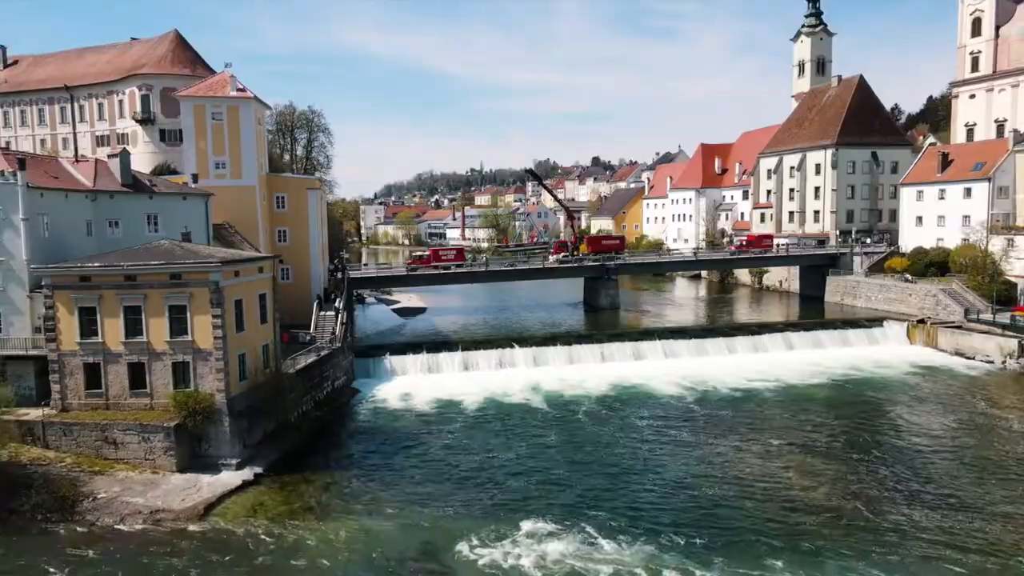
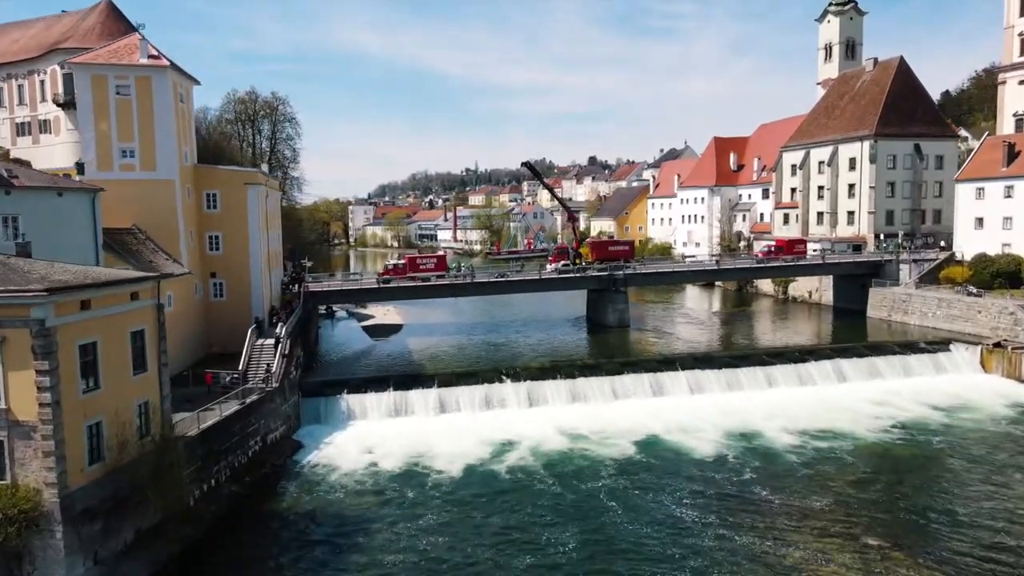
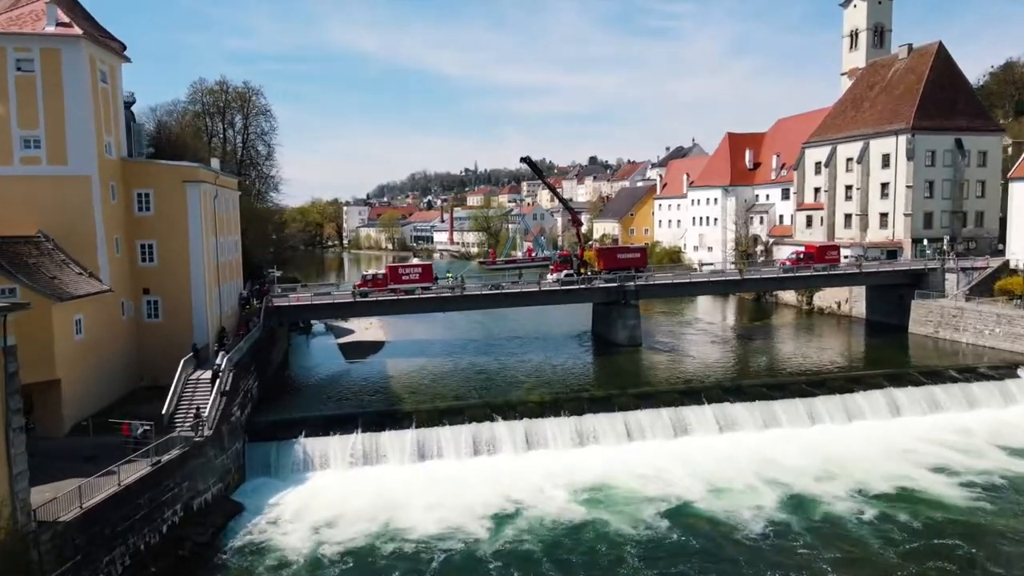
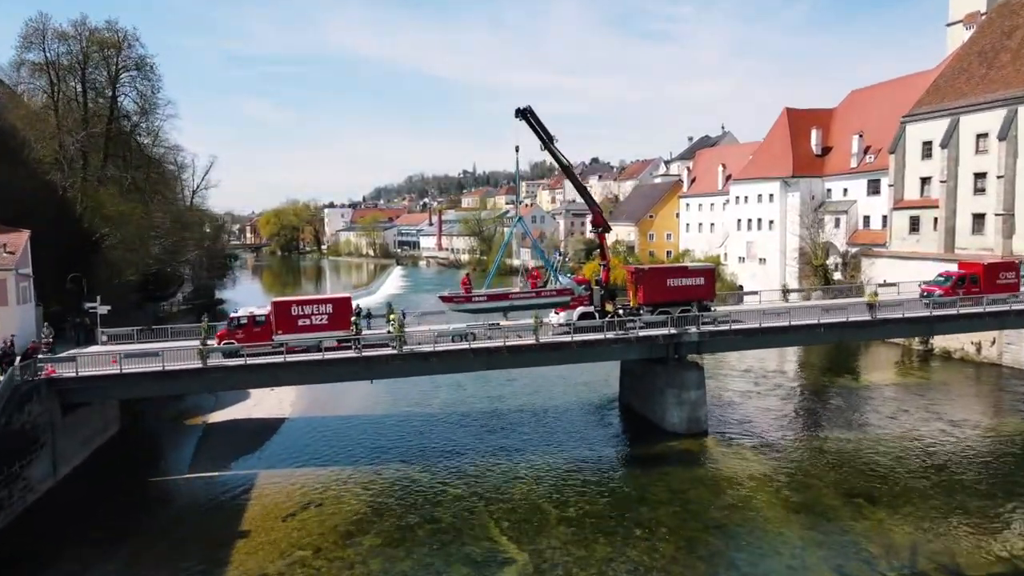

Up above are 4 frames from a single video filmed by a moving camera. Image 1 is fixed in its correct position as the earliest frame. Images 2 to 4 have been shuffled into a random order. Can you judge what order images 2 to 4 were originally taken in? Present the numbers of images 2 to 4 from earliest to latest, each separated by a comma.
2, 3, 4
